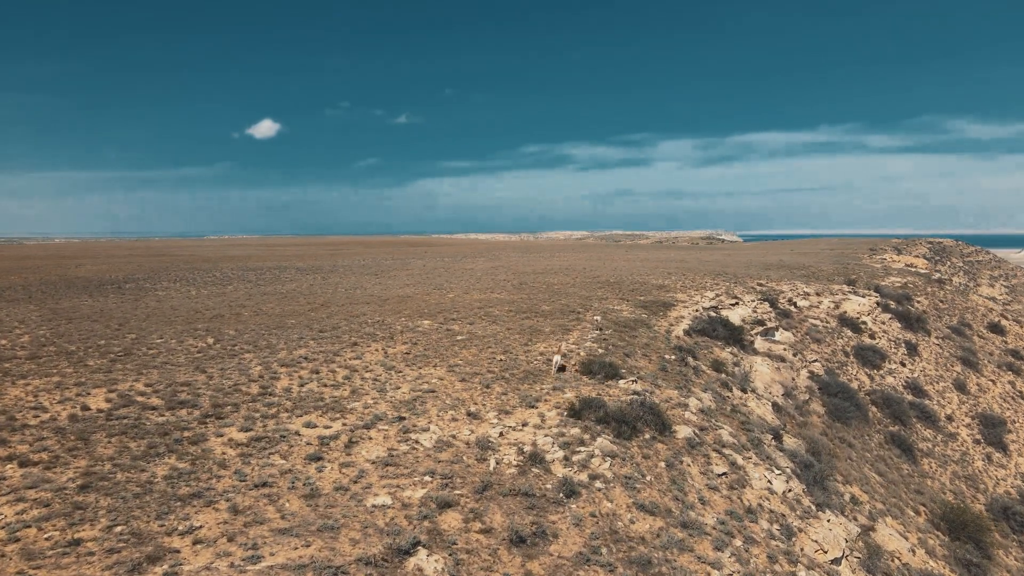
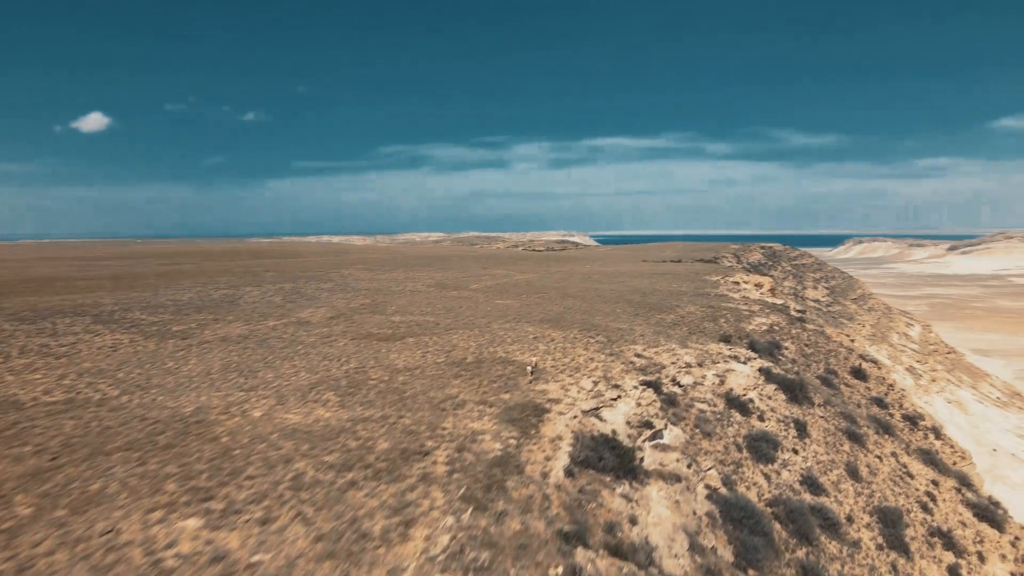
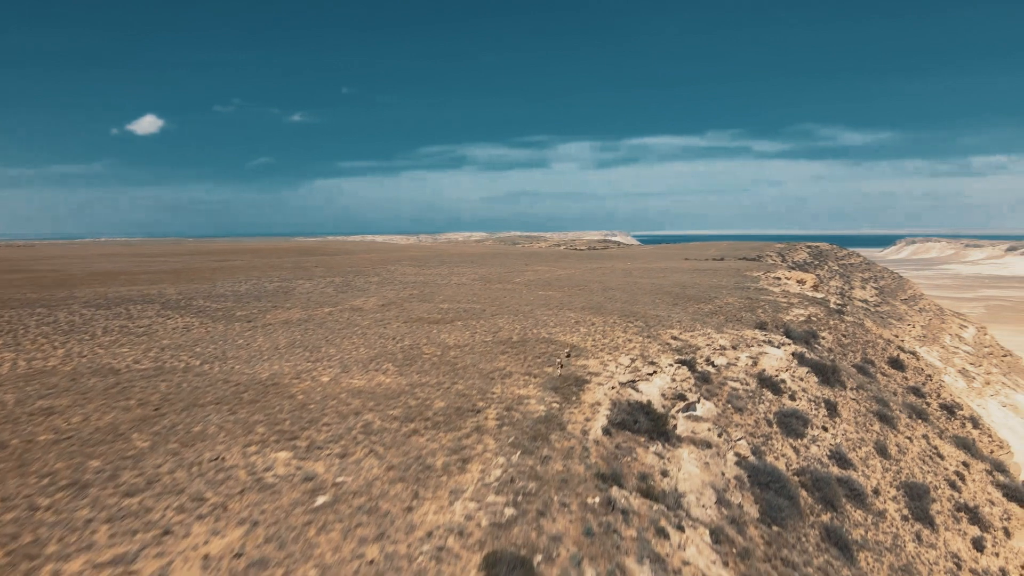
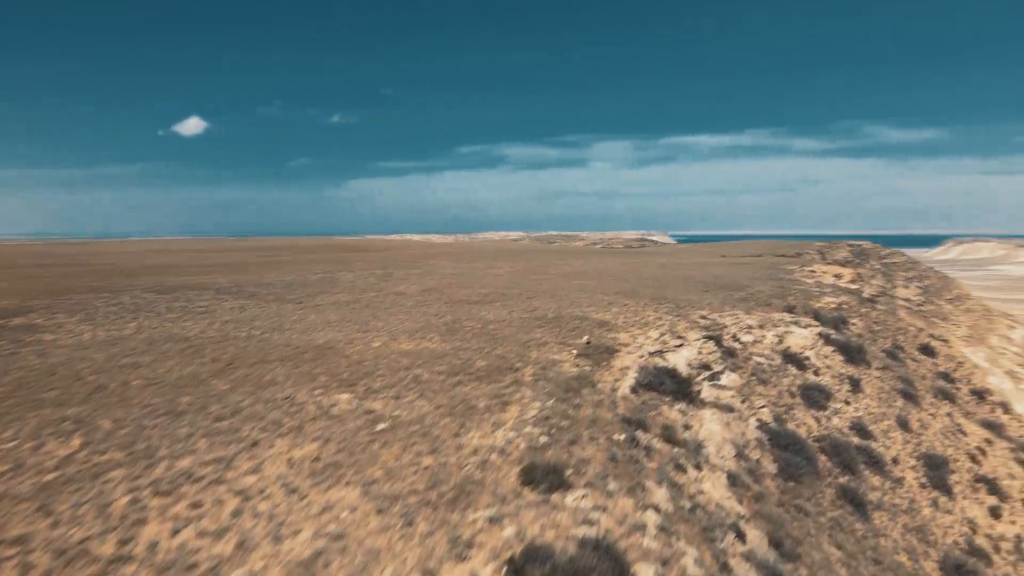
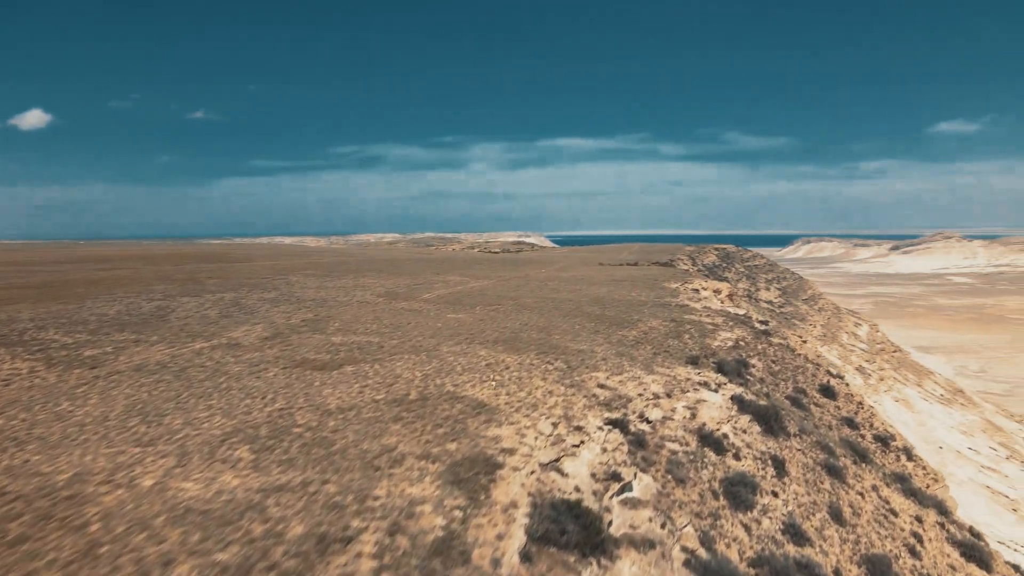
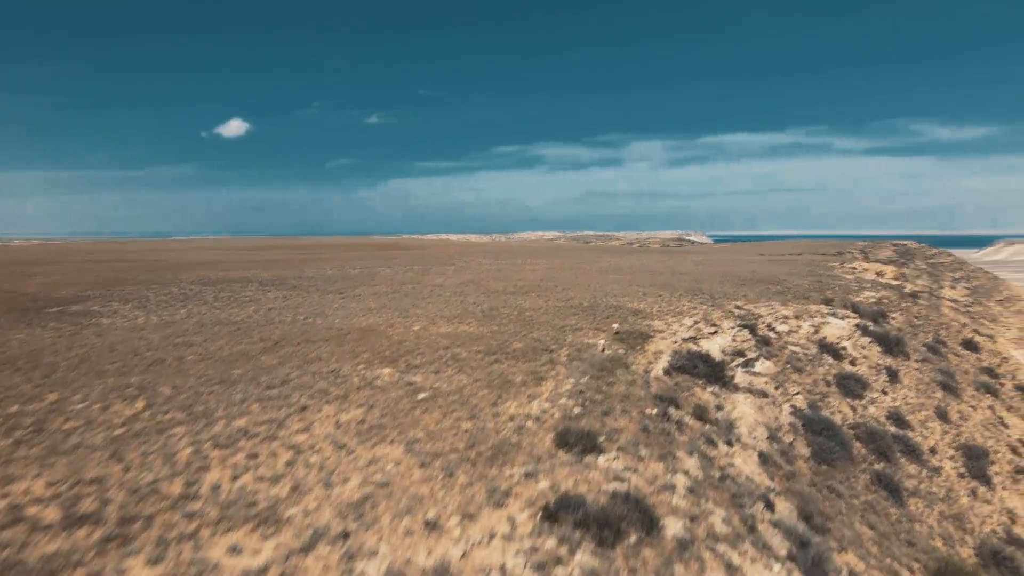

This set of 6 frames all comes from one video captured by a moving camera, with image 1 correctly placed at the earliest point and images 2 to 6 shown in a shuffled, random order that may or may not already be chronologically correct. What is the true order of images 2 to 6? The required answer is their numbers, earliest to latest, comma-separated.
6, 4, 3, 2, 5
